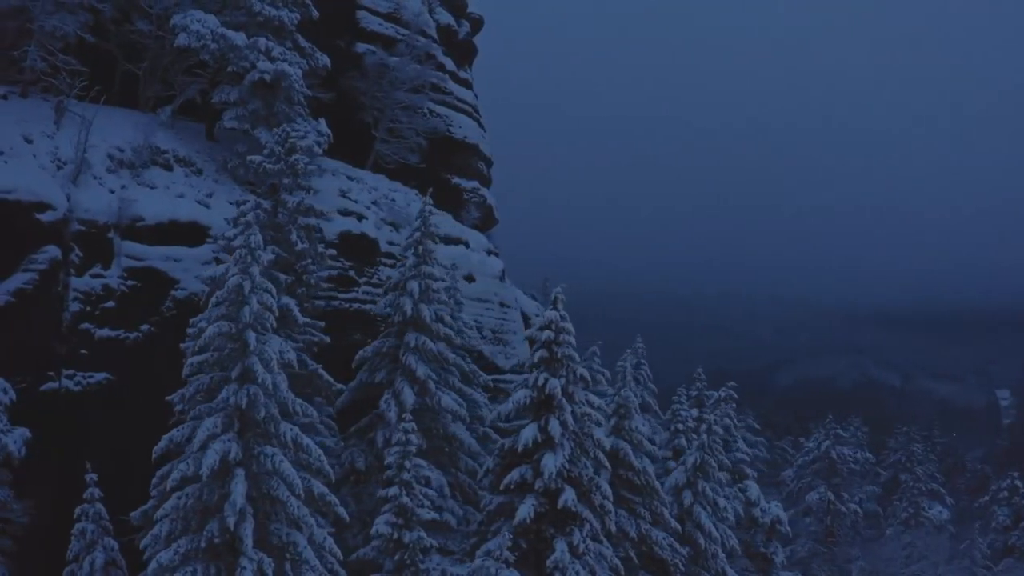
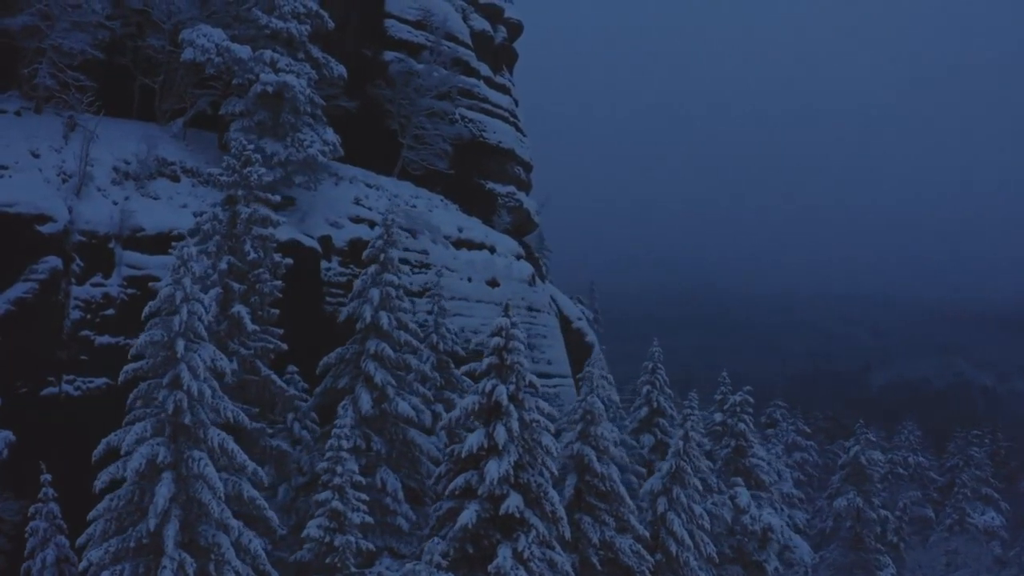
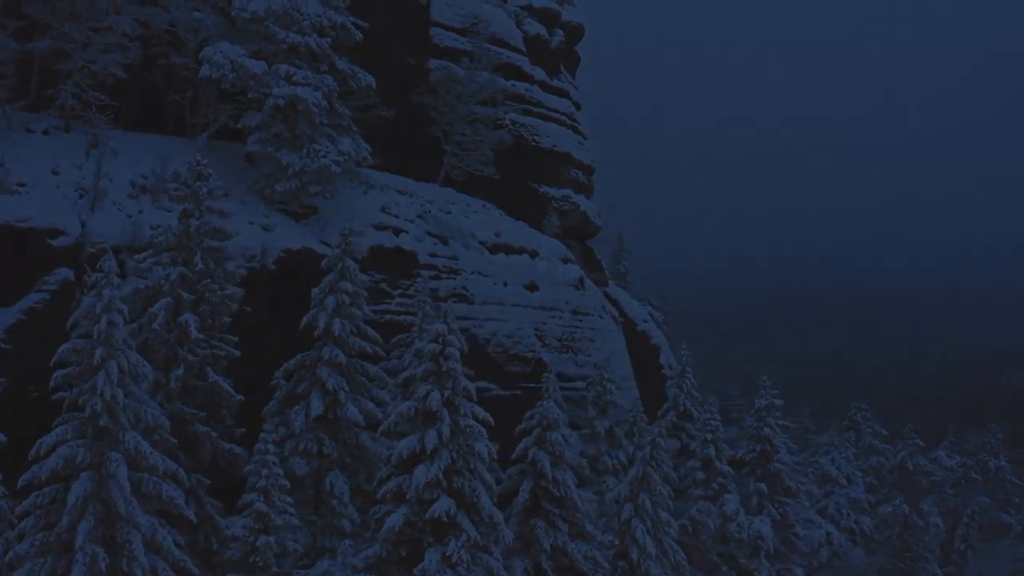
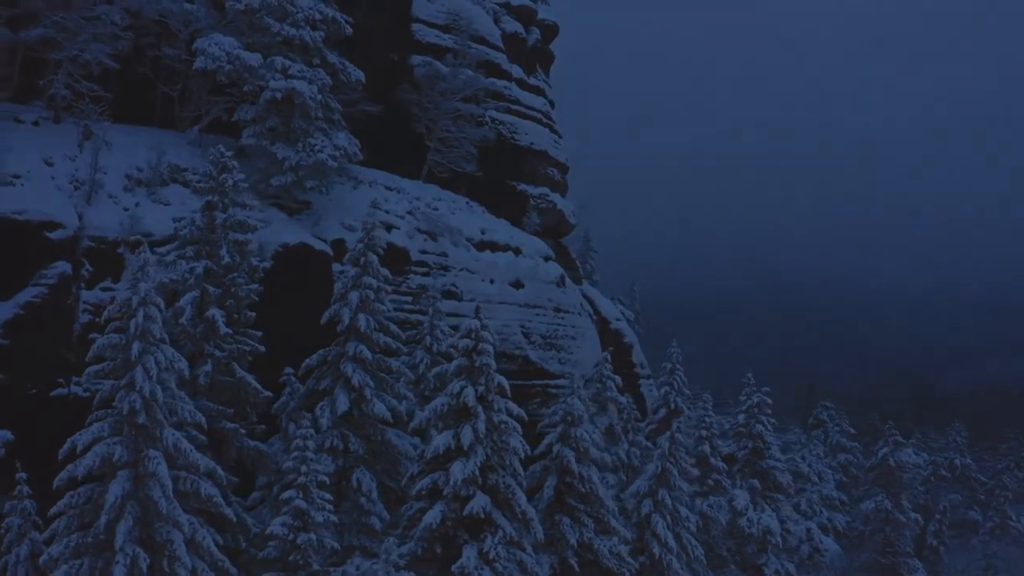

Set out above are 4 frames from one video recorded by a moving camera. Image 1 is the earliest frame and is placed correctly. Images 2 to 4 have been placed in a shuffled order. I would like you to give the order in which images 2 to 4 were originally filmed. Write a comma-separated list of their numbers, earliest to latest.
2, 4, 3
